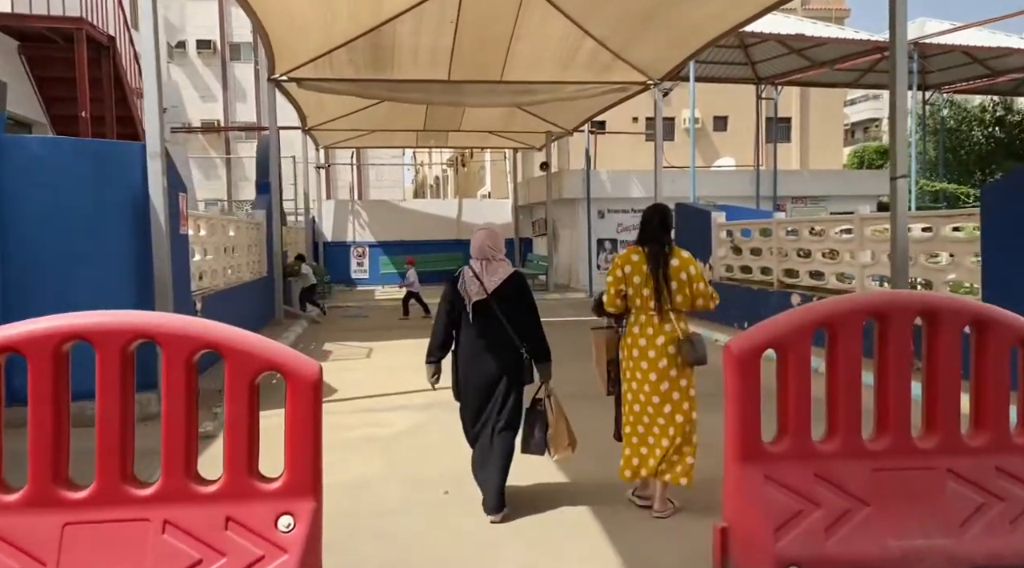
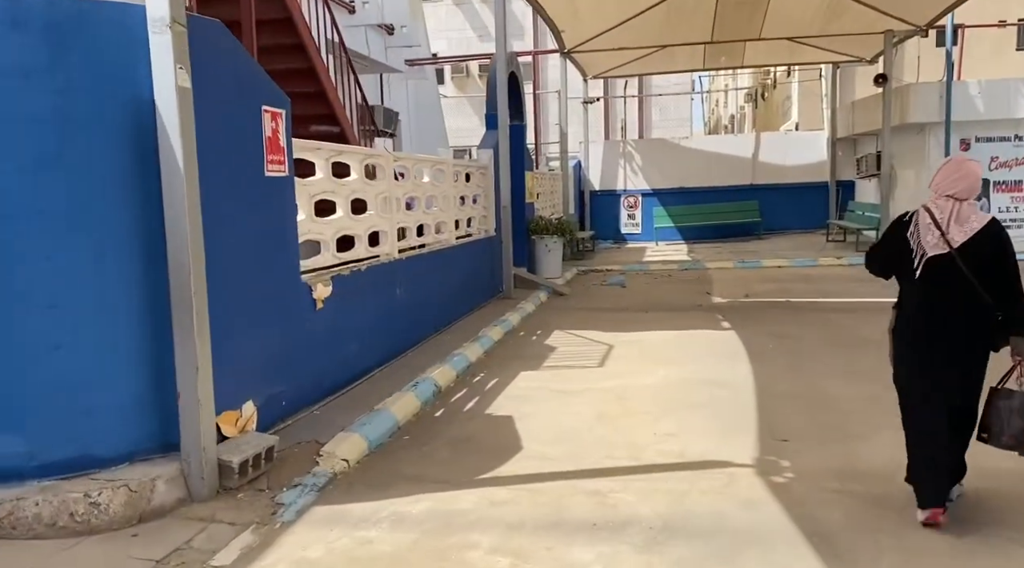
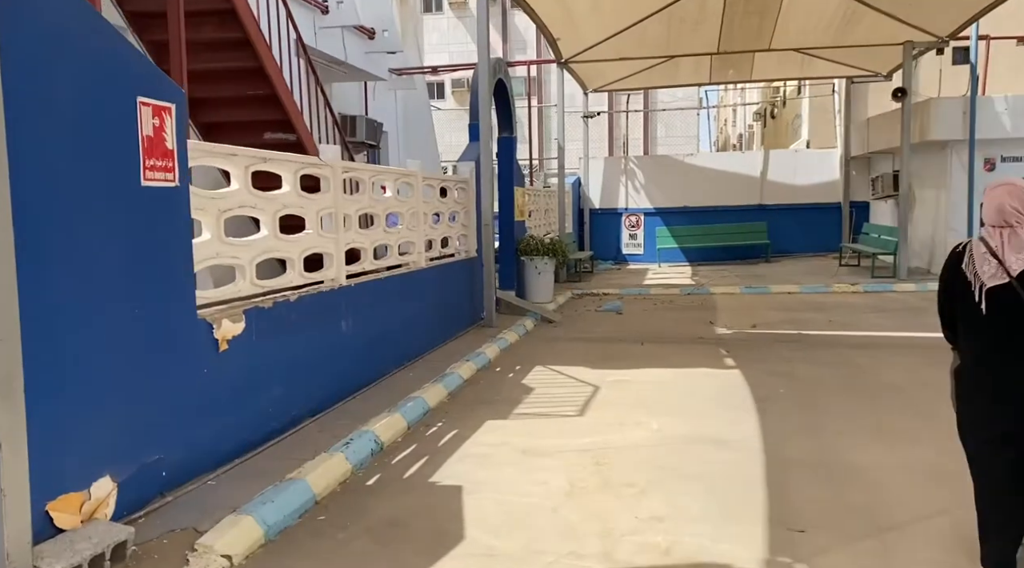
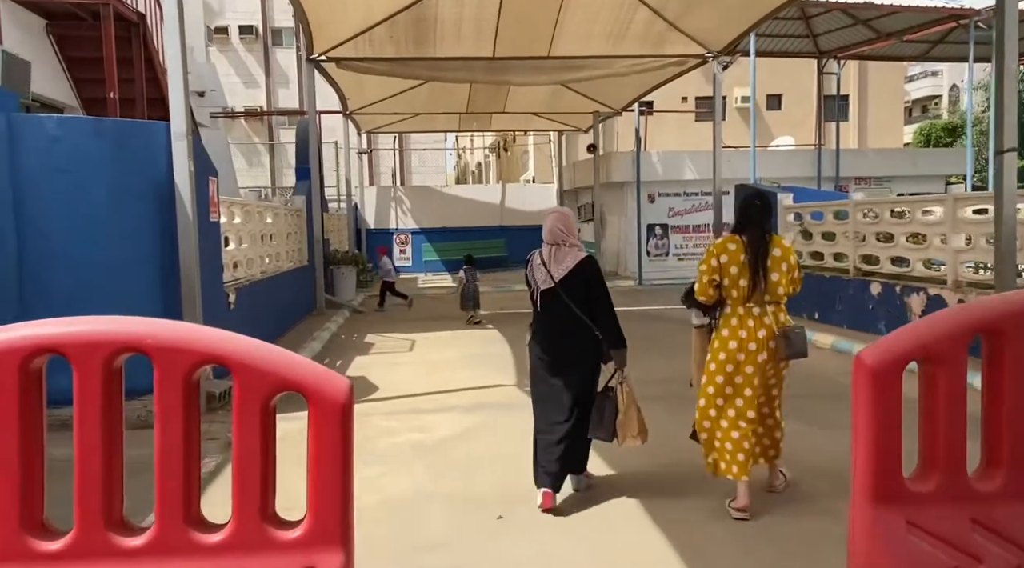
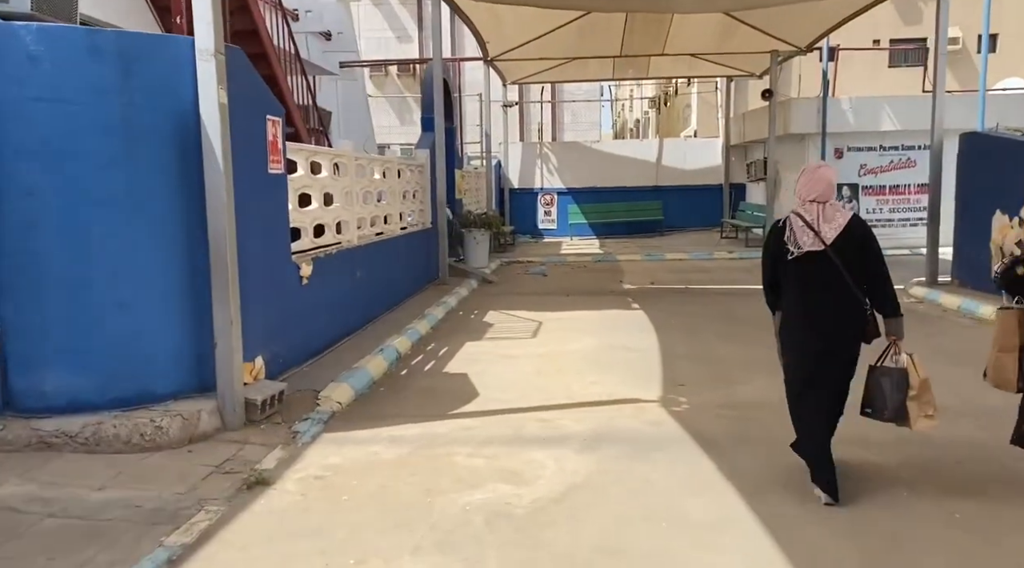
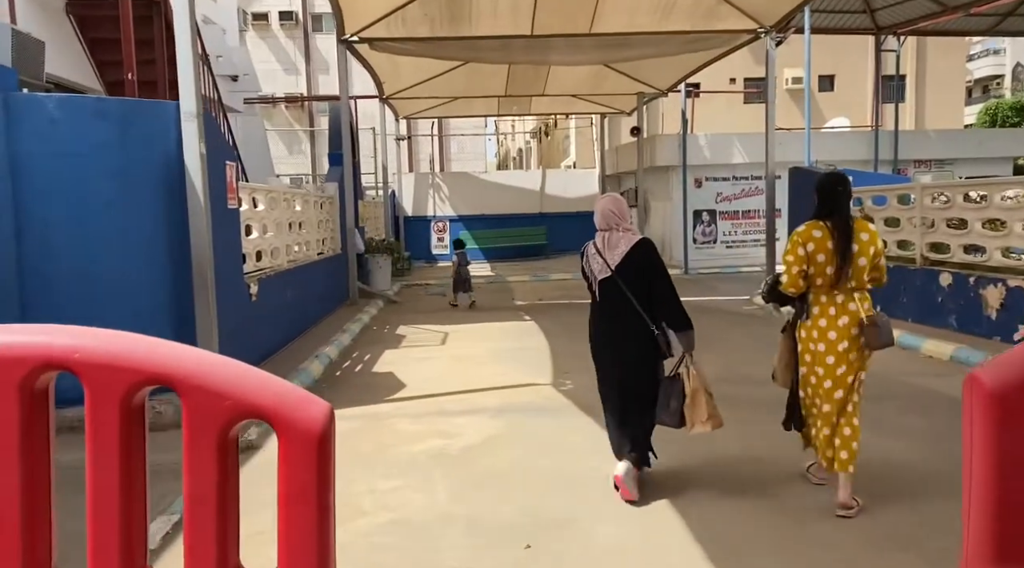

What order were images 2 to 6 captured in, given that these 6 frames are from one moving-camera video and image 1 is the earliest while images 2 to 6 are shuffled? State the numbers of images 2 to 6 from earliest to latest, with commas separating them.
4, 6, 5, 2, 3
